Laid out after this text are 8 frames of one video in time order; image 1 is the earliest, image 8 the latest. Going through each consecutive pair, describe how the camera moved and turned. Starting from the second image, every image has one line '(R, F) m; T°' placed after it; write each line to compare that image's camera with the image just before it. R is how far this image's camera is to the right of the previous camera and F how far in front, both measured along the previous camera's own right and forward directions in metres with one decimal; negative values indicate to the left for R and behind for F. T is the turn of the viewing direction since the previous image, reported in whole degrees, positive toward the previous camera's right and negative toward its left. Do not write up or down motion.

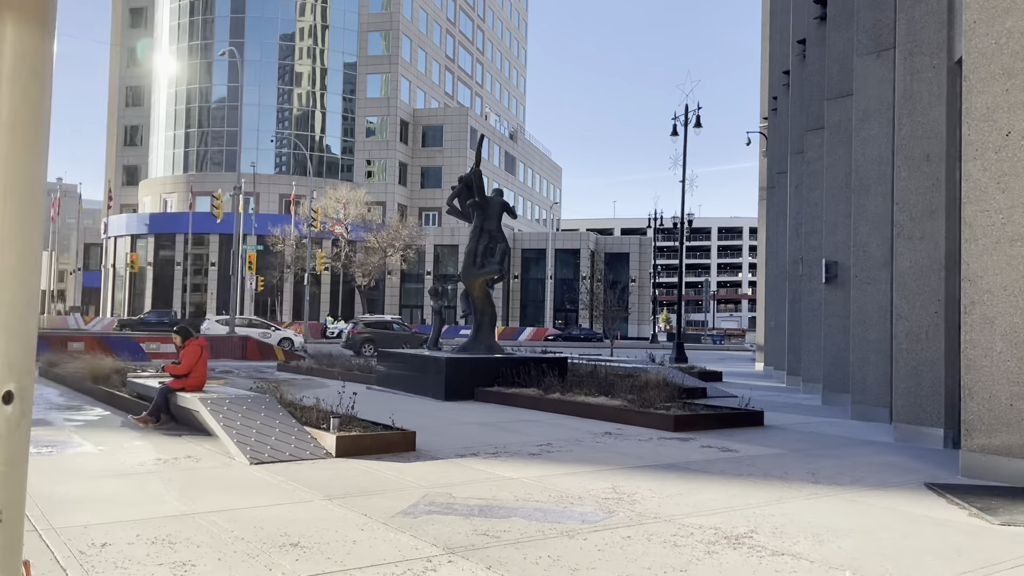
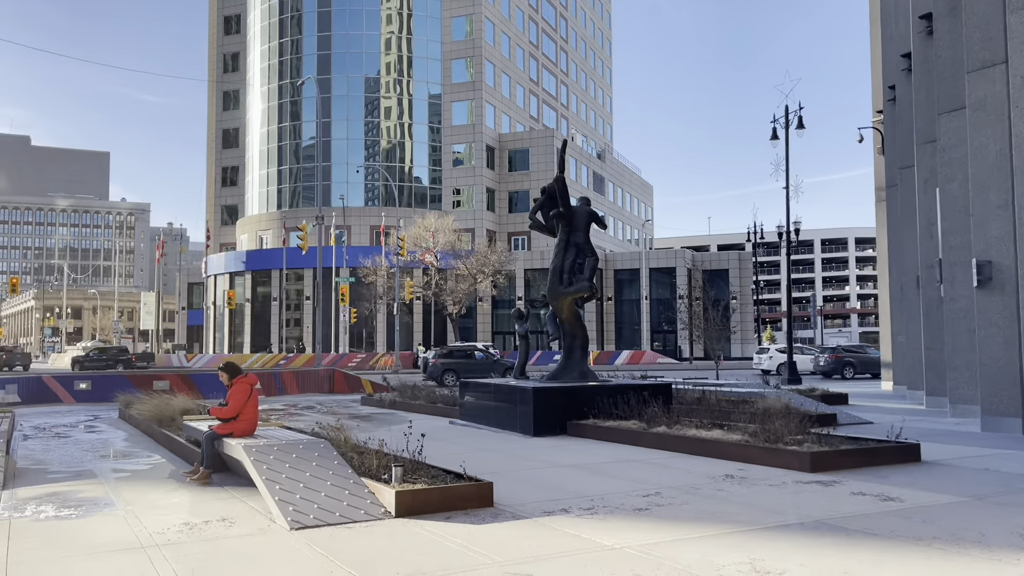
(0.0, +2.0) m; -6°
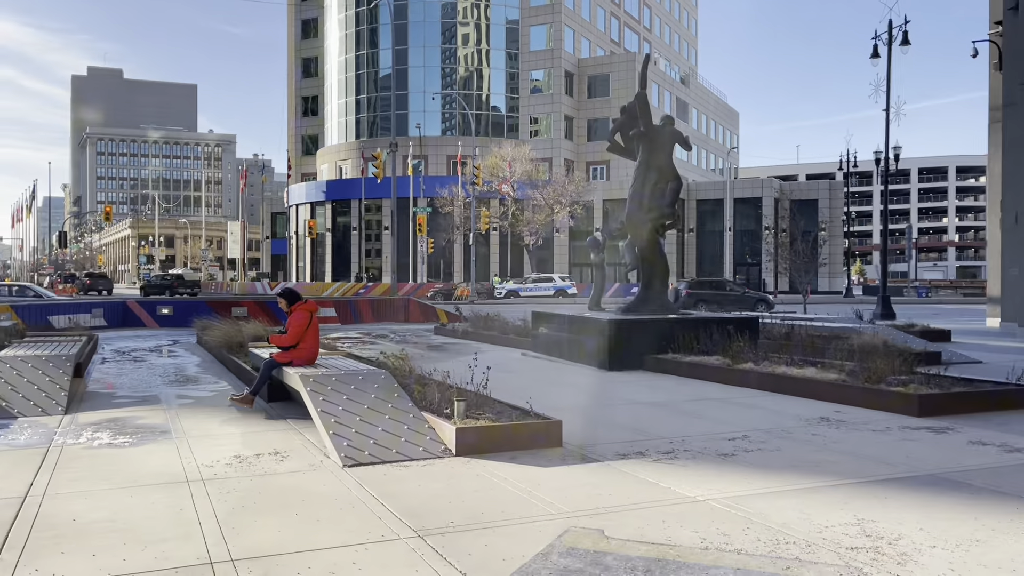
(+0.1, +0.9) m; -5°
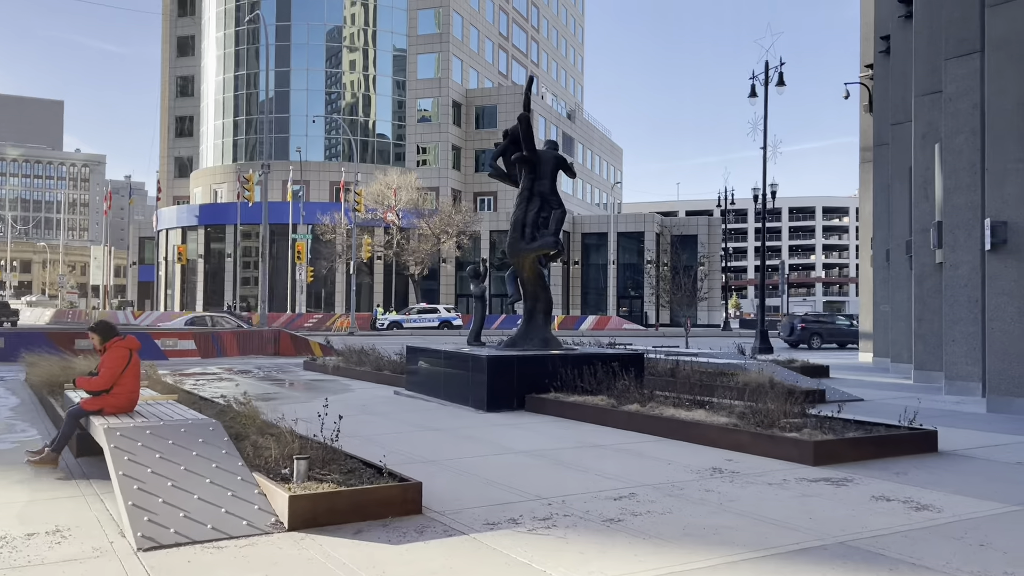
(+0.3, +1.2) m; +8°
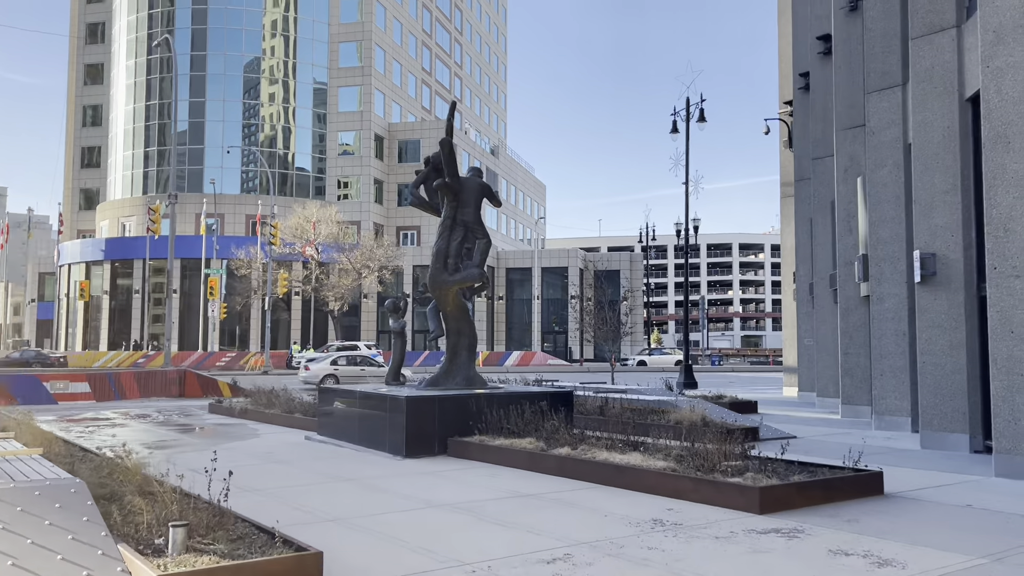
(0.0, +0.9) m; +5°
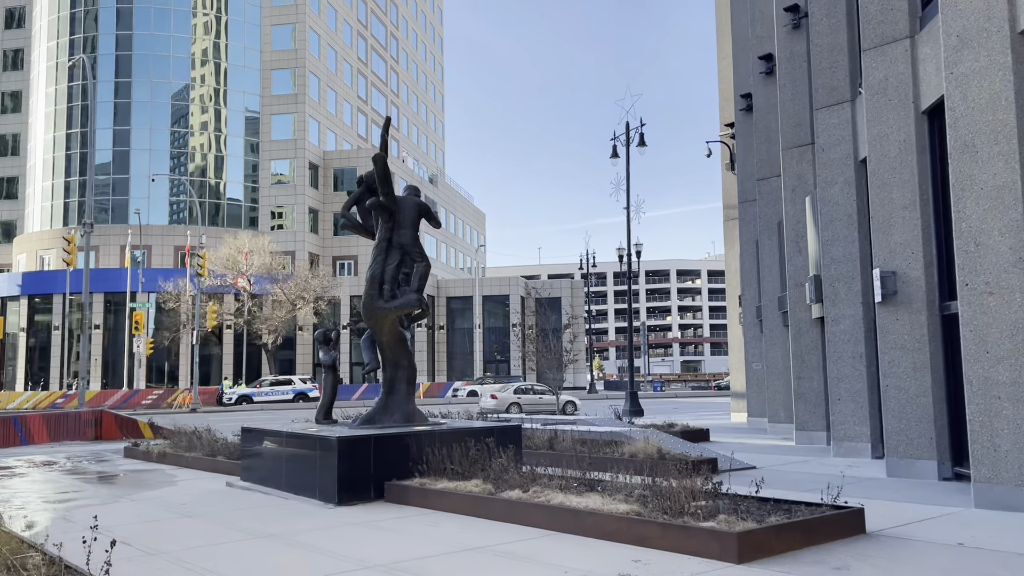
(0.0, +1.0) m; +4°
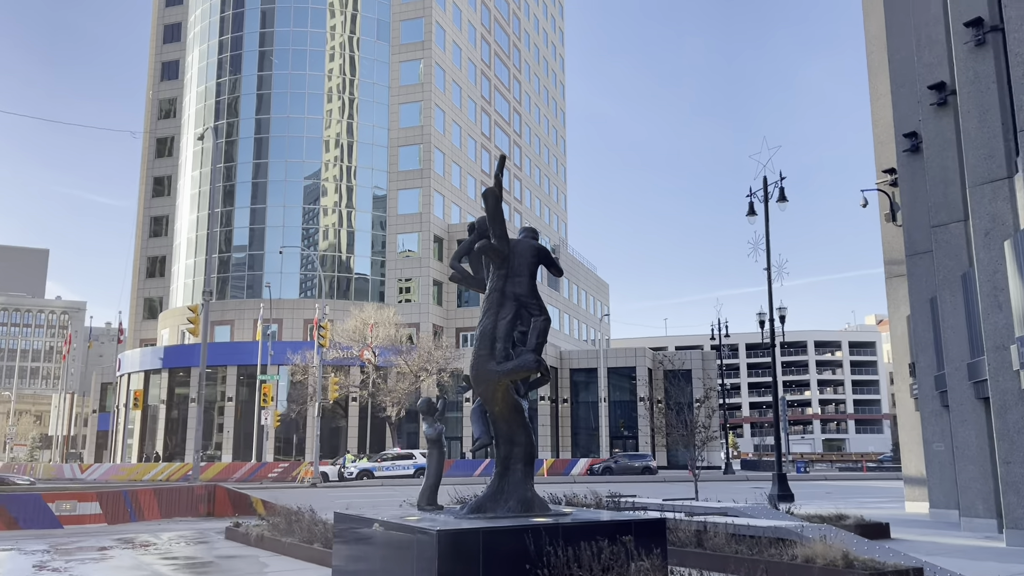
(-0.2, +2.2) m; -9°
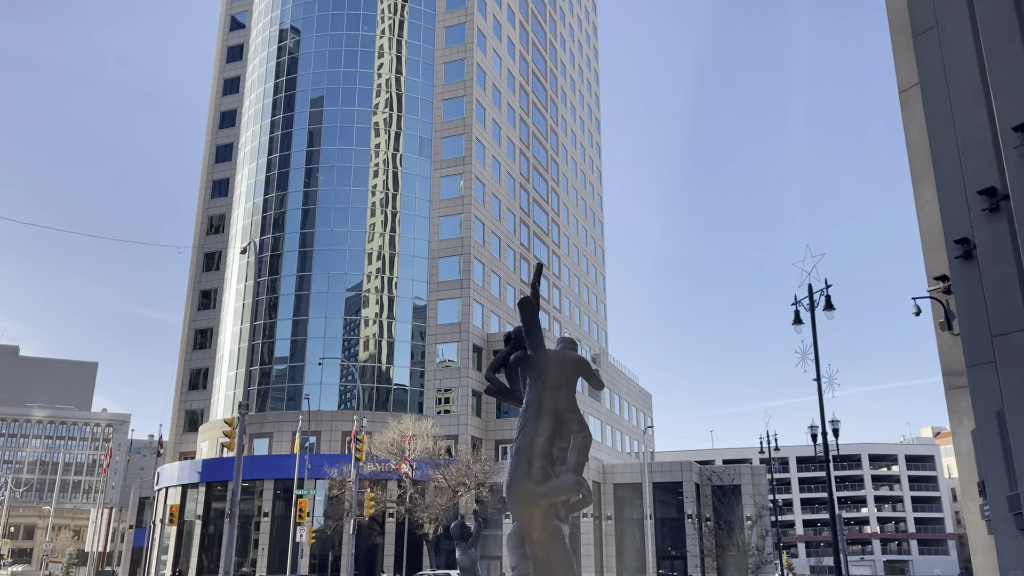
(0.0, +0.5) m; -3°
